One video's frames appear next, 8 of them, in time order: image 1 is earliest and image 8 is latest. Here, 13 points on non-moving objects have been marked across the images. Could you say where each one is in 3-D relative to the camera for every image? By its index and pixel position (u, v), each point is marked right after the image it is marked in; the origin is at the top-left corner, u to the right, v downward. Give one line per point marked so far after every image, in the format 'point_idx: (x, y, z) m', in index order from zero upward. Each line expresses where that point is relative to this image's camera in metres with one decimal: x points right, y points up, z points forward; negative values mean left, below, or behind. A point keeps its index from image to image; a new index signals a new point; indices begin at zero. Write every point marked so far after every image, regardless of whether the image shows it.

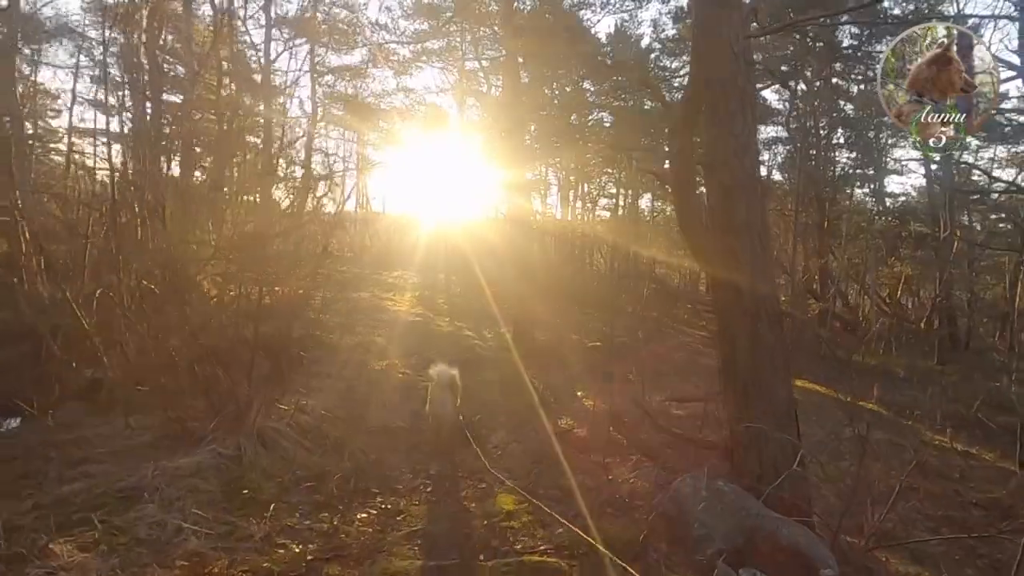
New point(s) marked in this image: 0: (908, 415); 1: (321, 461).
0: (+7.0, -2.3, +11.7) m
1: (-1.9, -1.8, +6.5) m
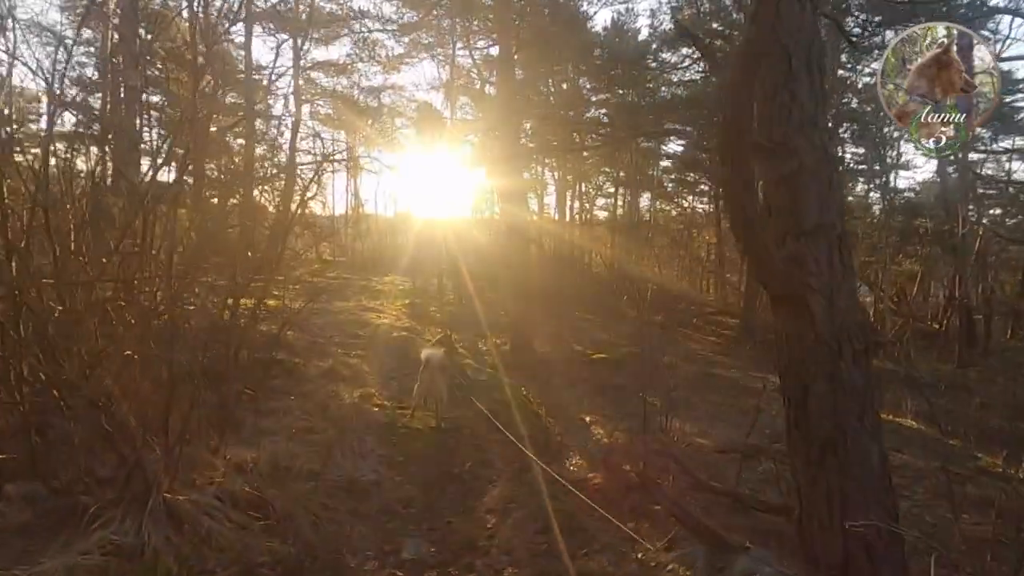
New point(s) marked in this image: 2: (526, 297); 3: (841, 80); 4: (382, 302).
0: (+6.9, -2.3, +10.5) m
1: (-1.9, -2.0, +5.3) m
2: (+0.2, -0.3, +12.6) m
3: (+8.7, +5.5, +17.2) m
4: (-3.6, -0.4, +18.4) m
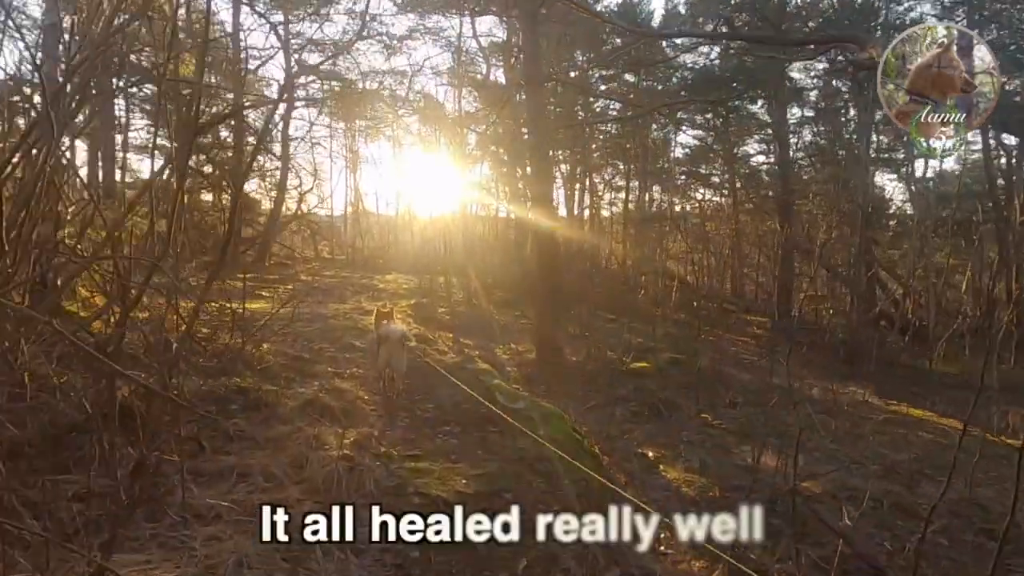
0: (+7.4, -2.2, +8.5) m
1: (-1.5, -2.0, +3.4) m
2: (+0.6, -0.3, +10.7) m
3: (+9.0, +5.6, +15.2) m
4: (-3.2, -0.3, +16.5) m
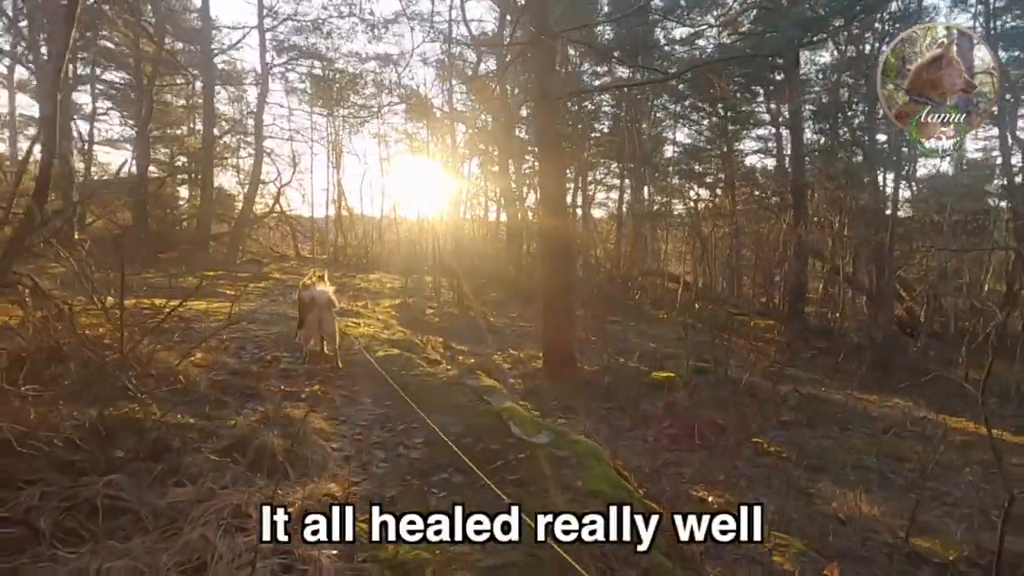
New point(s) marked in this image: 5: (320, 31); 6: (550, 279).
0: (+7.4, -2.2, +7.0) m
1: (-1.3, -1.9, +1.7) m
2: (+0.7, -0.2, +9.1) m
3: (+9.0, +5.6, +13.7) m
4: (-3.3, -0.3, +14.8) m
5: (-5.8, +7.7, +20.0) m
6: (+0.5, +0.2, +9.1) m
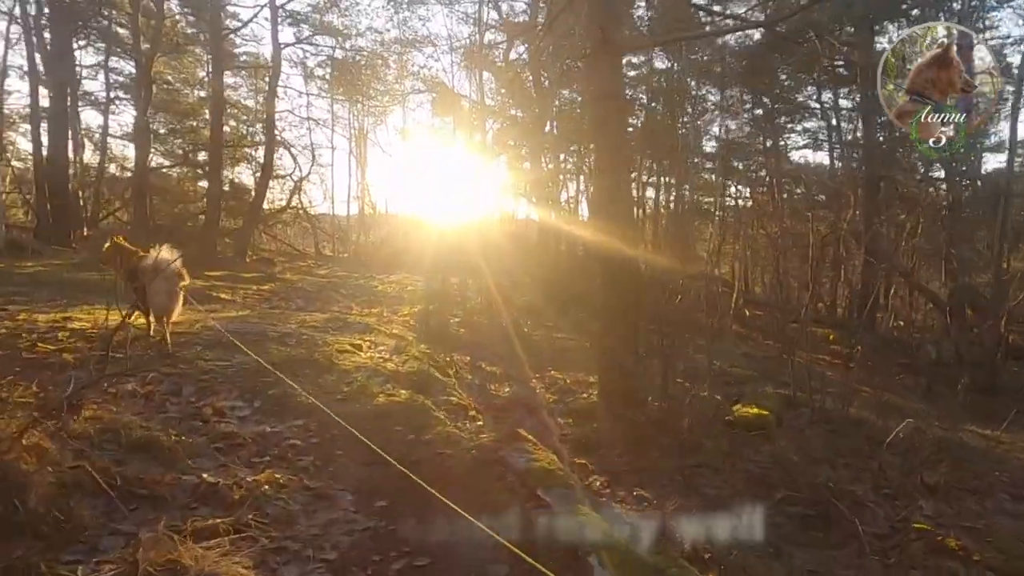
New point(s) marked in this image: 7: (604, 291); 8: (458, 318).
0: (+7.8, -2.4, +4.7) m
1: (-1.1, -2.0, -0.3) m
2: (+1.2, -0.4, +7.0) m
3: (+9.7, +5.4, +11.3) m
4: (-2.6, -0.4, +12.9) m
5: (-4.8, +7.7, +18.2) m
6: (+1.0, +0.1, +7.1) m
7: (+1.0, 0.0, +7.1) m
8: (-1.1, -0.6, +13.0) m
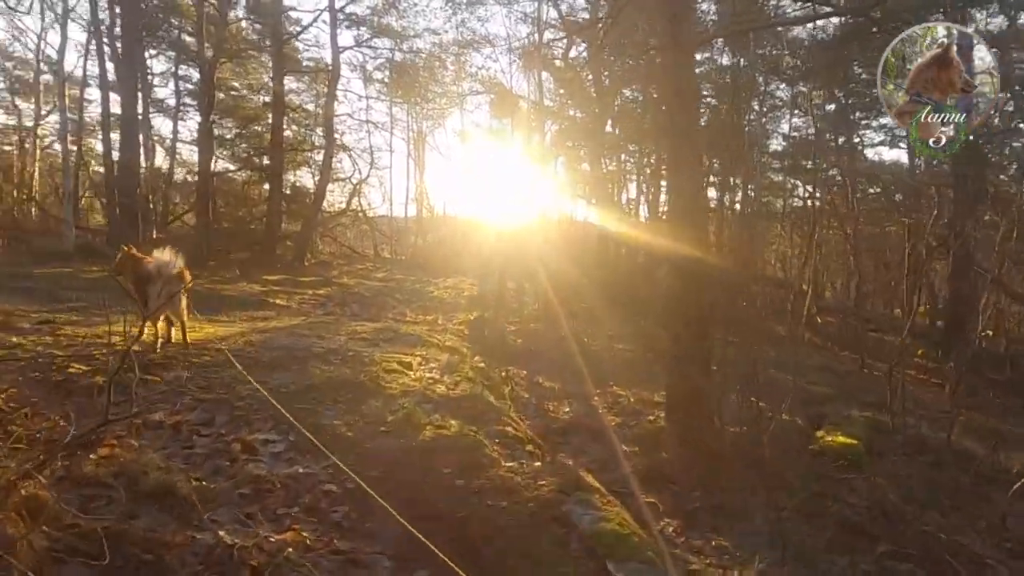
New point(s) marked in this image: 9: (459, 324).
0: (+8.2, -2.6, +3.5) m
1: (-1.2, -2.1, -0.7) m
2: (+1.8, -0.5, +6.4) m
3: (+10.7, +5.2, +10.0) m
4: (-1.4, -0.5, +12.5) m
5: (-3.2, +7.6, +18.0) m
6: (+1.6, -0.1, +6.4) m
7: (+1.6, -0.1, +6.5) m
8: (0.0, -0.7, +12.6) m
9: (-1.0, -0.6, +11.9) m
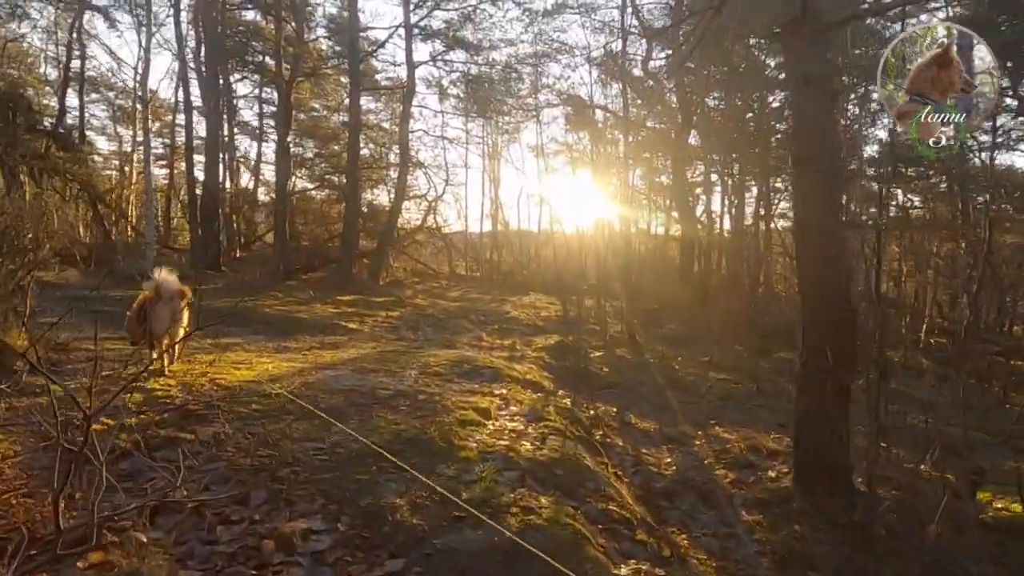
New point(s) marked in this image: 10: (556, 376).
0: (+8.6, -2.7, +1.6) m
1: (-1.2, -2.2, -1.5) m
2: (+2.5, -0.7, +5.2) m
3: (+11.8, +4.9, +7.9) m
4: (0.0, -0.9, +11.7) m
5: (-1.1, +7.1, +17.5) m
6: (+2.4, -0.3, +5.3) m
7: (+2.4, -0.4, +5.4) m
8: (+1.5, -1.1, +11.6) m
9: (+0.4, -1.0, +11.0) m
10: (+0.6, -1.2, +9.0) m
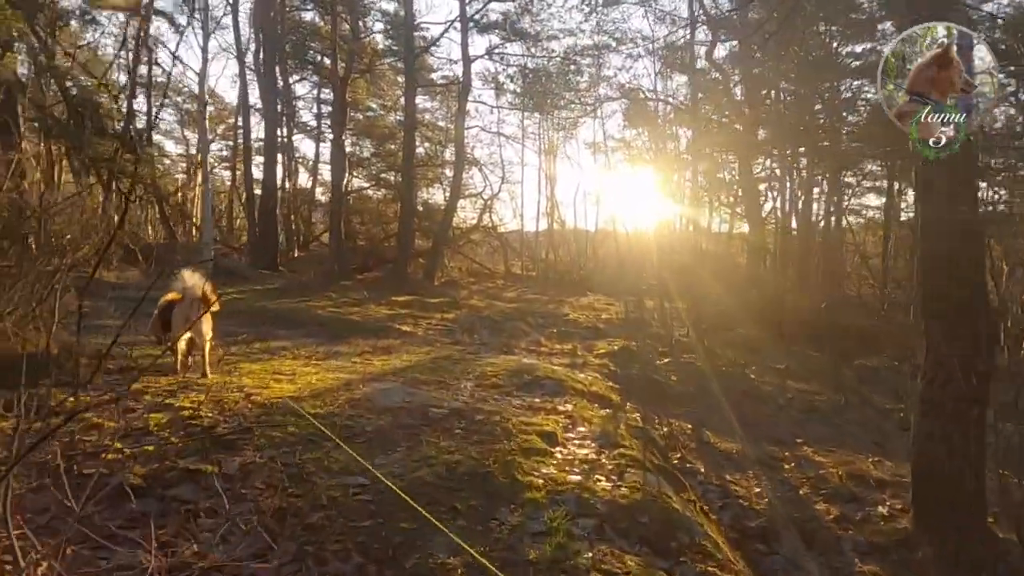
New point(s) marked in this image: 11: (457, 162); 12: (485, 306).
0: (+8.7, -2.8, +0.3) m
1: (-1.3, -2.2, -2.0) m
2: (+3.0, -0.8, +4.4) m
3: (+12.5, +4.8, +6.3) m
4: (+1.0, -0.9, +11.1) m
5: (+0.4, +7.0, +16.9) m
6: (+2.9, -0.4, +4.5) m
7: (+2.9, -0.4, +4.5) m
8: (+2.5, -1.1, +10.8) m
9: (+1.4, -1.1, +10.3) m
10: (+1.4, -1.2, +8.3) m
11: (-1.6, +3.9, +20.0) m
12: (-0.6, -0.4, +15.3) m
